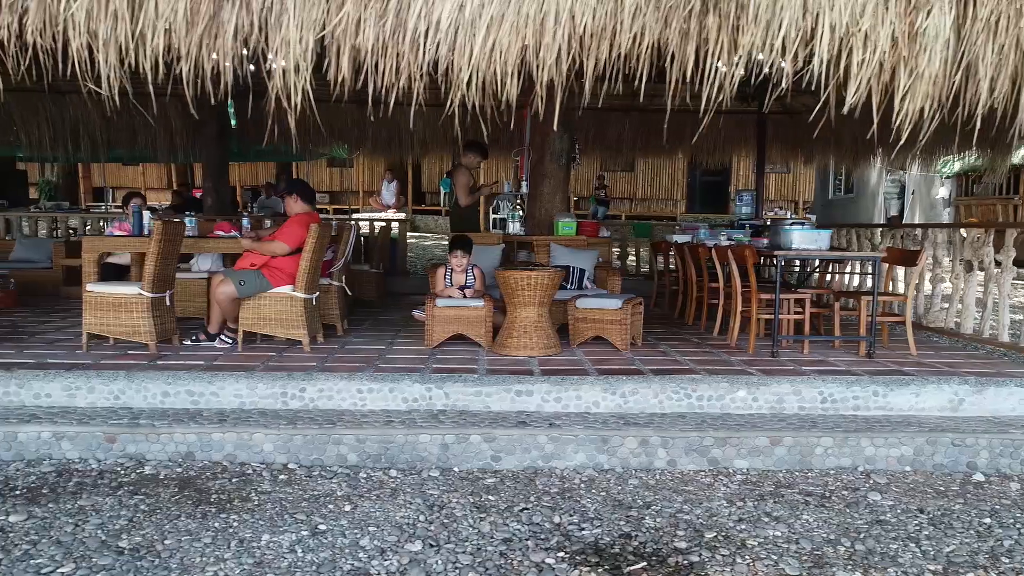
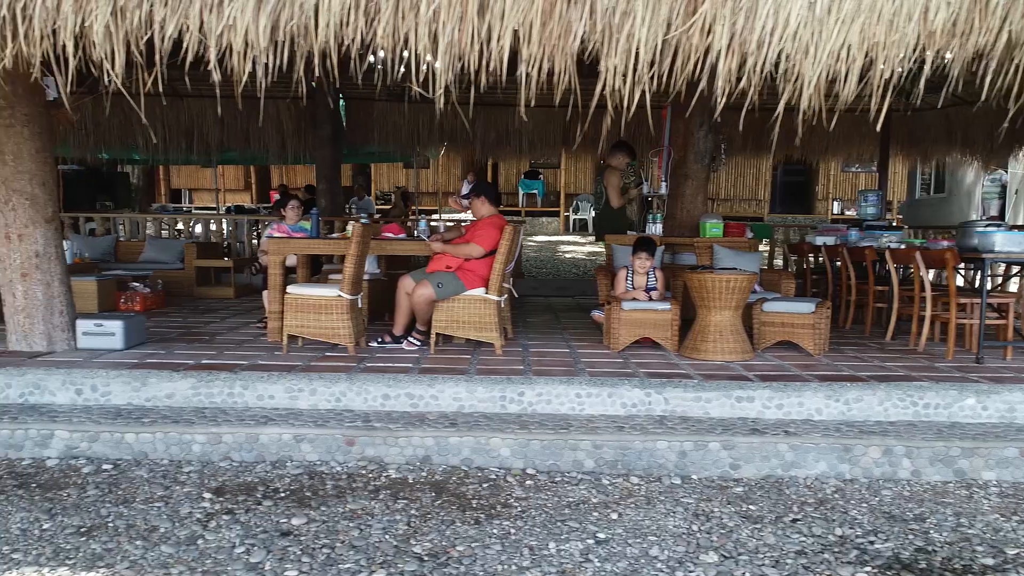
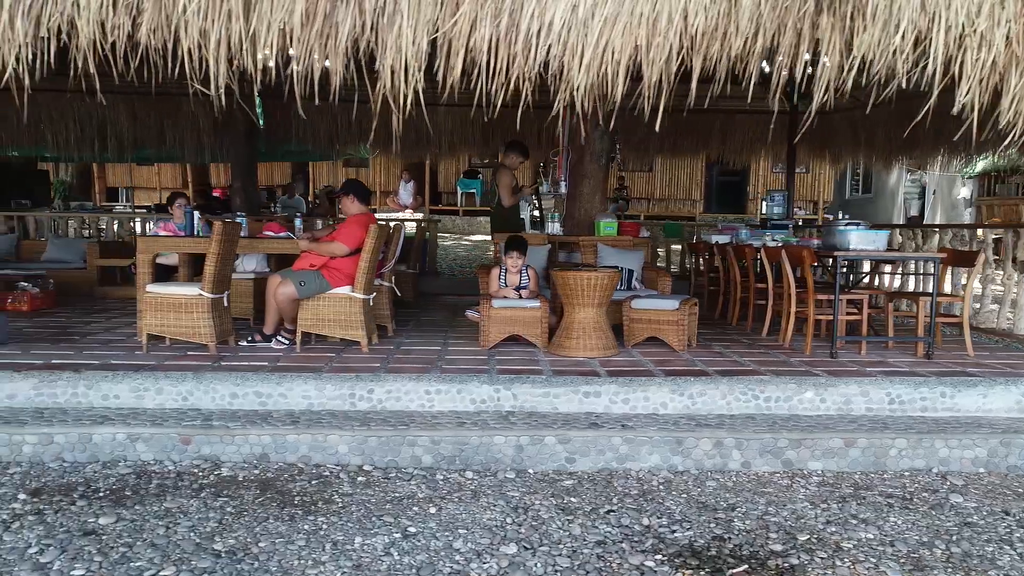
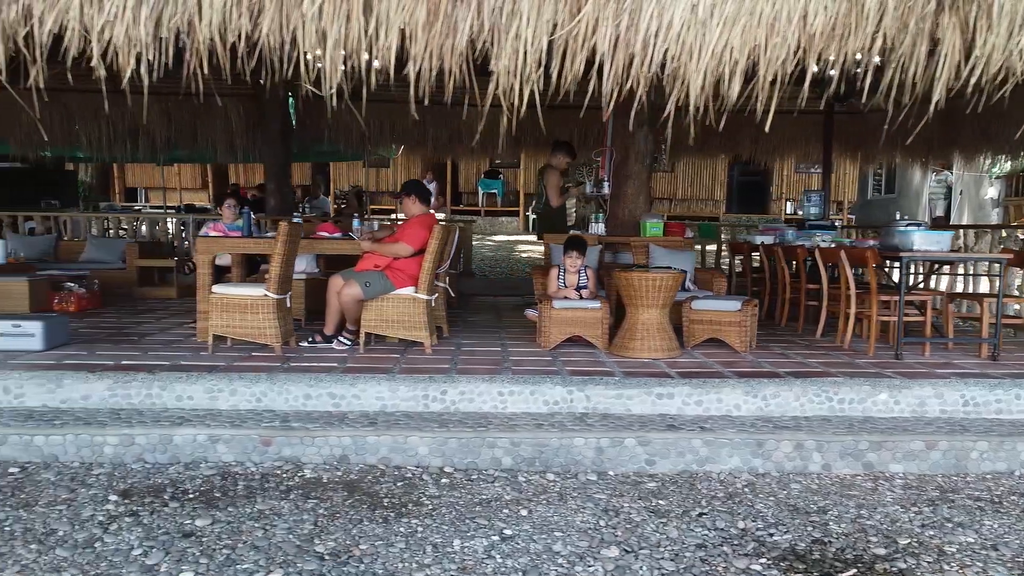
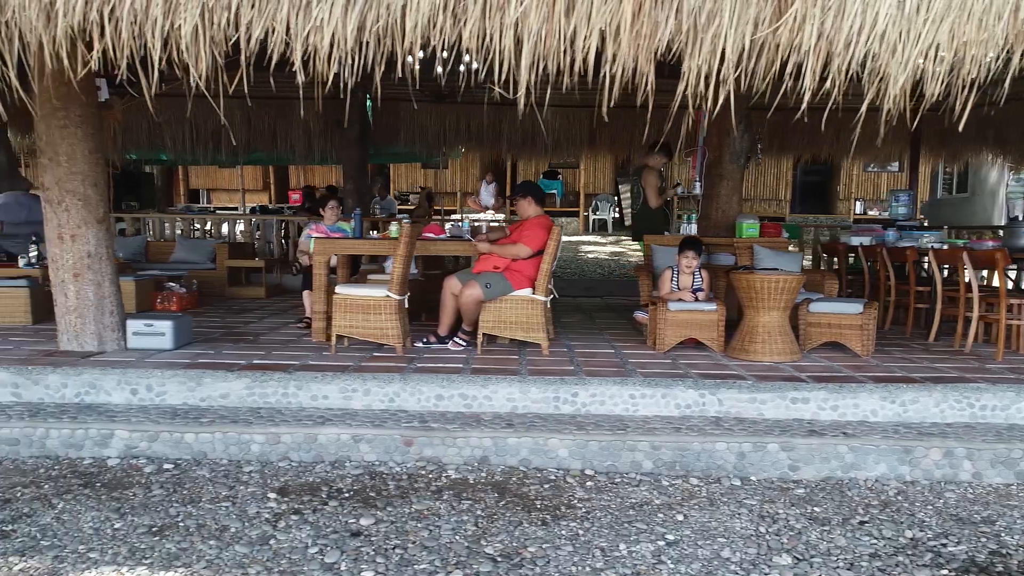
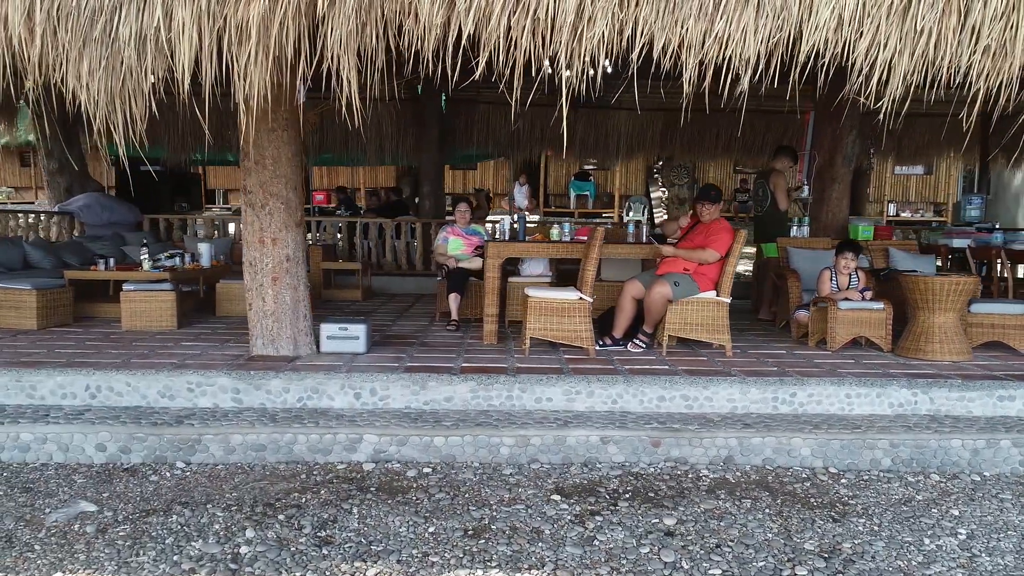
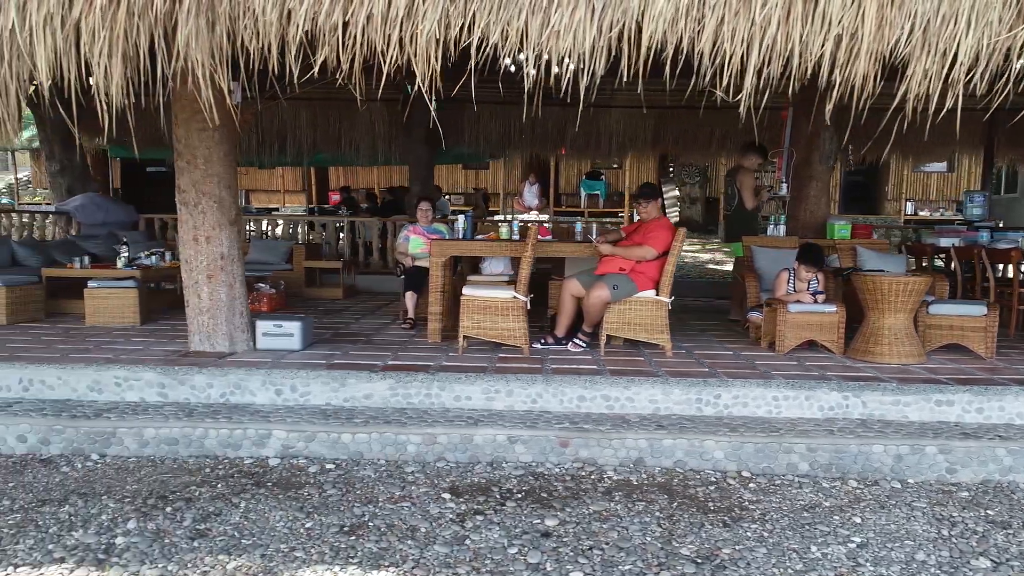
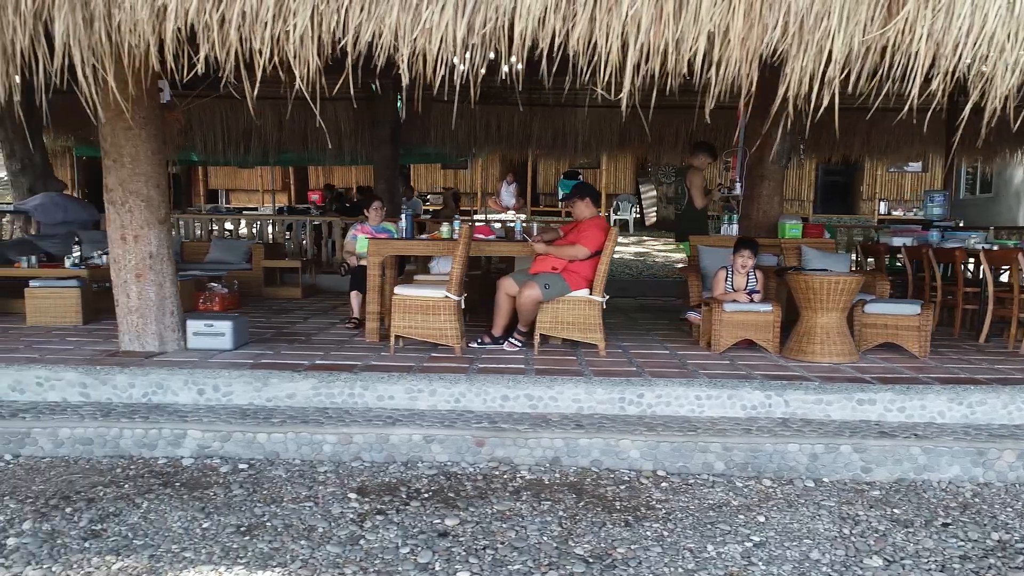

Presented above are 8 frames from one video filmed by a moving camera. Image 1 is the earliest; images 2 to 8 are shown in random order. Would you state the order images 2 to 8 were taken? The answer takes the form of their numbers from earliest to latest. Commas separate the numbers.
3, 4, 2, 5, 8, 7, 6
